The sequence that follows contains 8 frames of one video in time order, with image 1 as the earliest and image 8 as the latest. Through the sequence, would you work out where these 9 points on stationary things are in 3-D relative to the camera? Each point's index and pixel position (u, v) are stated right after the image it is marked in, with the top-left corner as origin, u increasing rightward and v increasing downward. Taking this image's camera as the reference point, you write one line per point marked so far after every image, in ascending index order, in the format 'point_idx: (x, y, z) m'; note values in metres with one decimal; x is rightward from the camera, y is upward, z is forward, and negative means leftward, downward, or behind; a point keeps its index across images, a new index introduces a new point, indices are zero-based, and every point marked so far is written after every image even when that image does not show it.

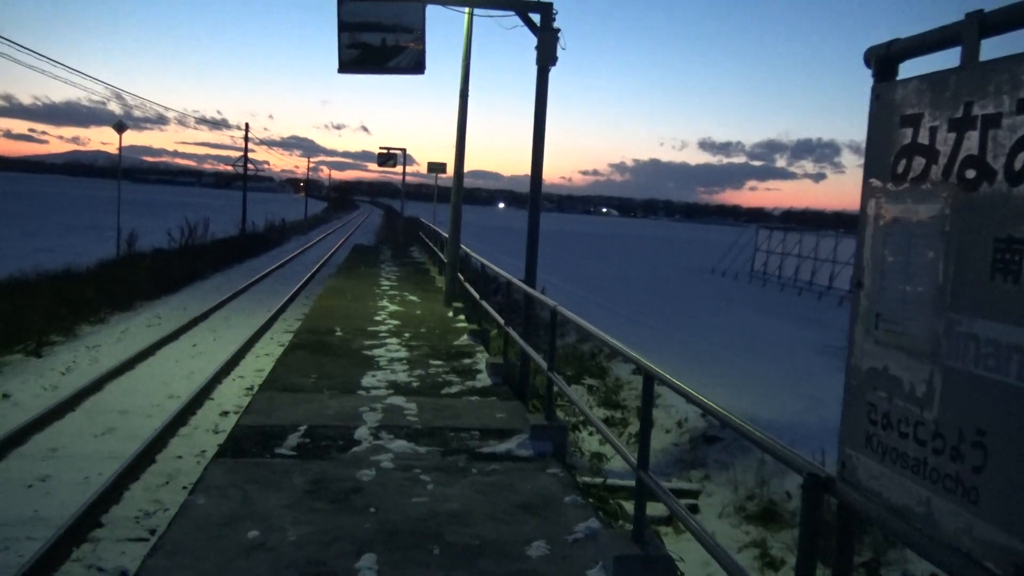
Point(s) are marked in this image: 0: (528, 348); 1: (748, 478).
0: (+0.1, -0.5, +11.1) m
1: (+2.0, -1.6, +11.0) m
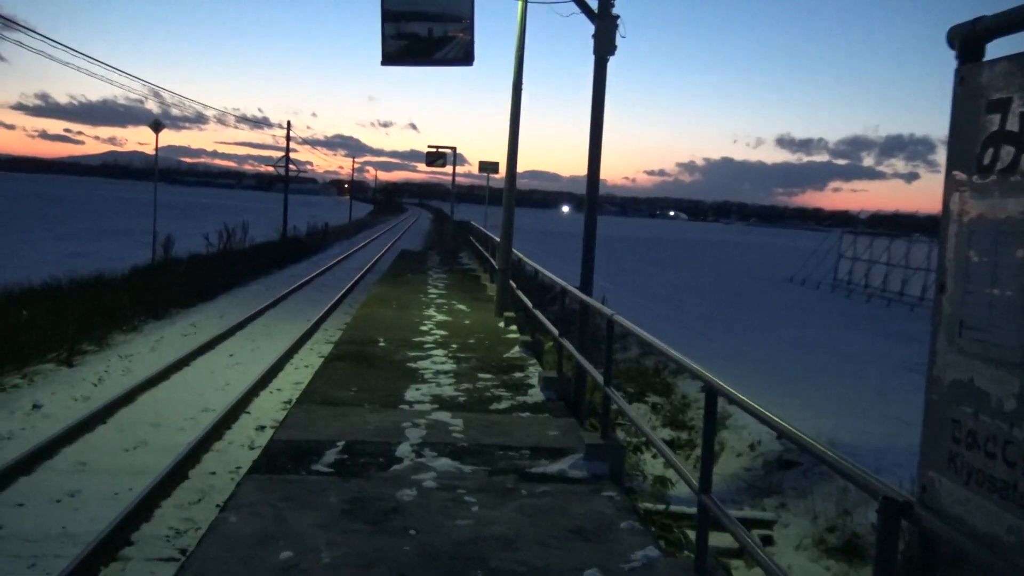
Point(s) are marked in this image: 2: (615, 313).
0: (+0.6, -0.6, +10.3) m
1: (+2.4, -1.7, +10.0) m
2: (+0.8, -0.2, +10.4) m
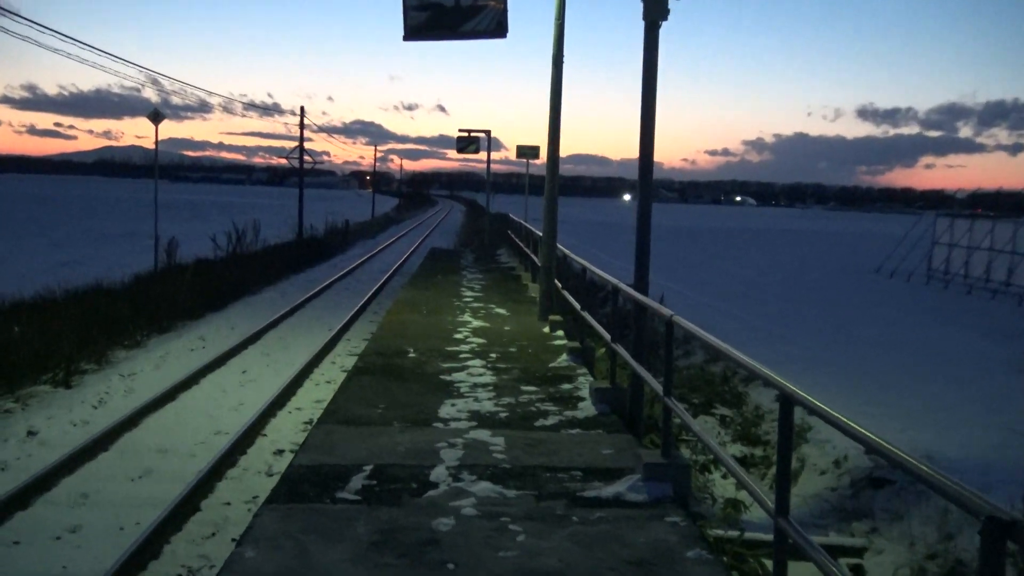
0: (+0.9, -0.6, +9.0) m
1: (+2.8, -1.6, +8.7) m
2: (+1.1, -0.2, +9.2) m
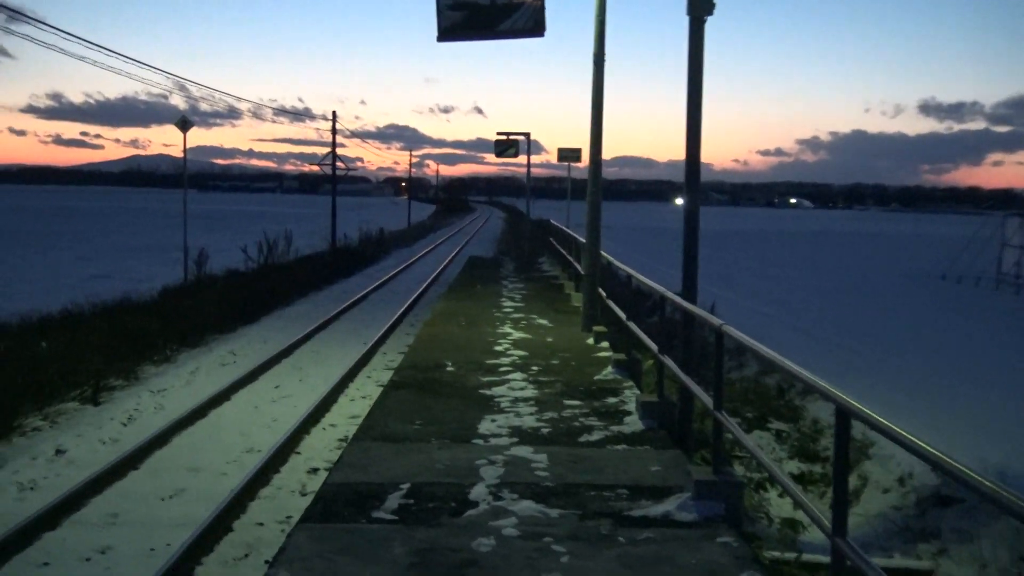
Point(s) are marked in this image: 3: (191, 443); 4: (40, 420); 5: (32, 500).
0: (+1.2, -0.6, +8.6) m
1: (+3.0, -1.7, +8.2) m
2: (+1.4, -0.2, +8.7) m
3: (-2.2, -1.0, +8.8) m
4: (-3.3, -0.9, +9.0) m
5: (-2.9, -1.3, +7.9) m
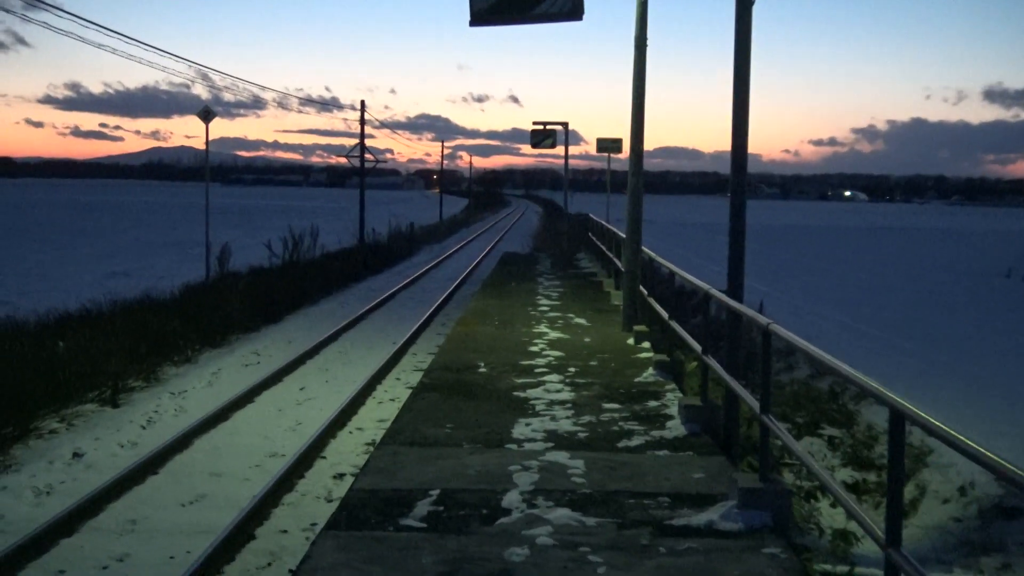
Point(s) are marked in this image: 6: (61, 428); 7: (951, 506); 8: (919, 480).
0: (+1.4, -0.6, +8.1) m
1: (+3.3, -1.7, +7.6) m
2: (+1.7, -0.2, +8.2) m
3: (-1.9, -1.0, +8.4) m
4: (-3.0, -0.9, +8.6) m
5: (-2.7, -1.3, +7.5) m
6: (-3.0, -0.9, +8.5) m
7: (+3.0, -1.5, +8.8) m
8: (+2.9, -1.4, +9.3) m
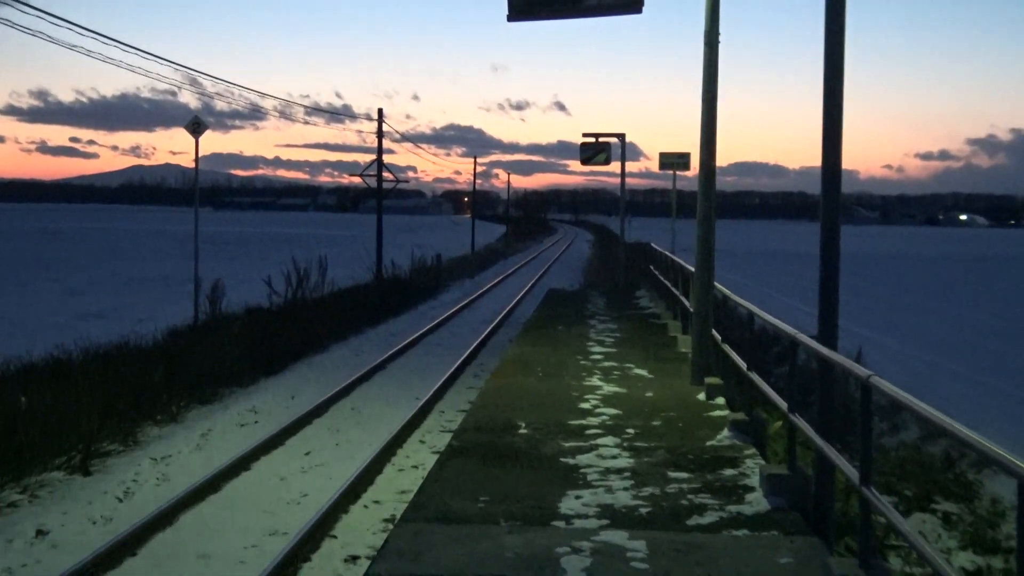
0: (+1.6, -0.8, +6.7) m
1: (+3.5, -1.9, +6.1) m
2: (+1.9, -0.4, +6.8) m
3: (-1.7, -1.3, +7.1) m
4: (-2.8, -1.1, +7.3) m
5: (-2.5, -1.5, +6.2) m
6: (-2.7, -1.2, +7.2) m
7: (+3.2, -1.7, +7.3) m
8: (+3.2, -1.6, +7.8) m
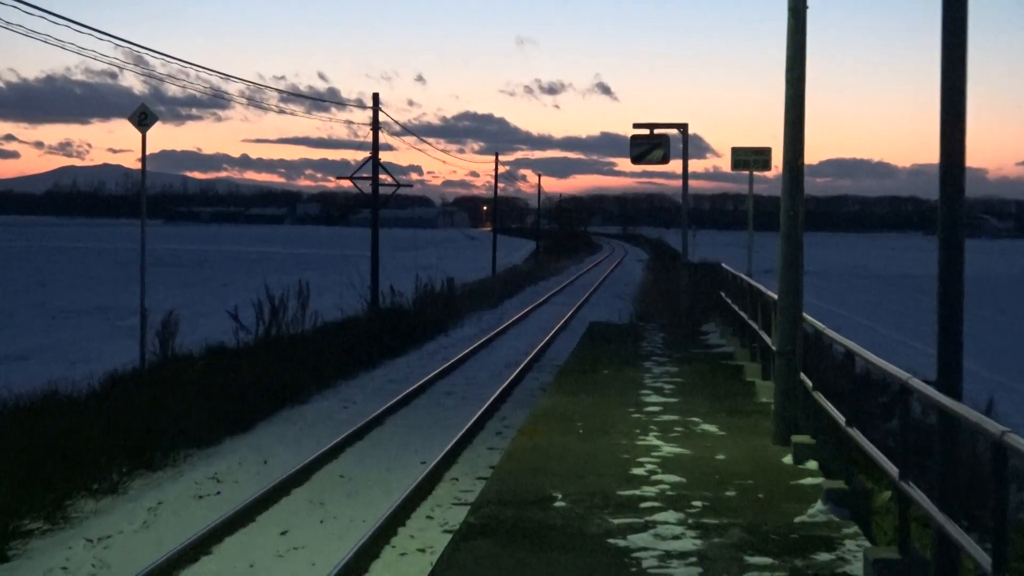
0: (+1.8, -1.0, +5.2) m
1: (+3.6, -2.0, +4.6) m
2: (+2.0, -0.6, +5.3) m
3: (-1.5, -1.4, +5.6) m
4: (-2.6, -1.3, +5.8) m
5: (-2.3, -1.6, +4.7) m
6: (-2.6, -1.3, +5.7) m
7: (+3.4, -1.8, +5.8) m
8: (+3.3, -1.7, +6.3) m
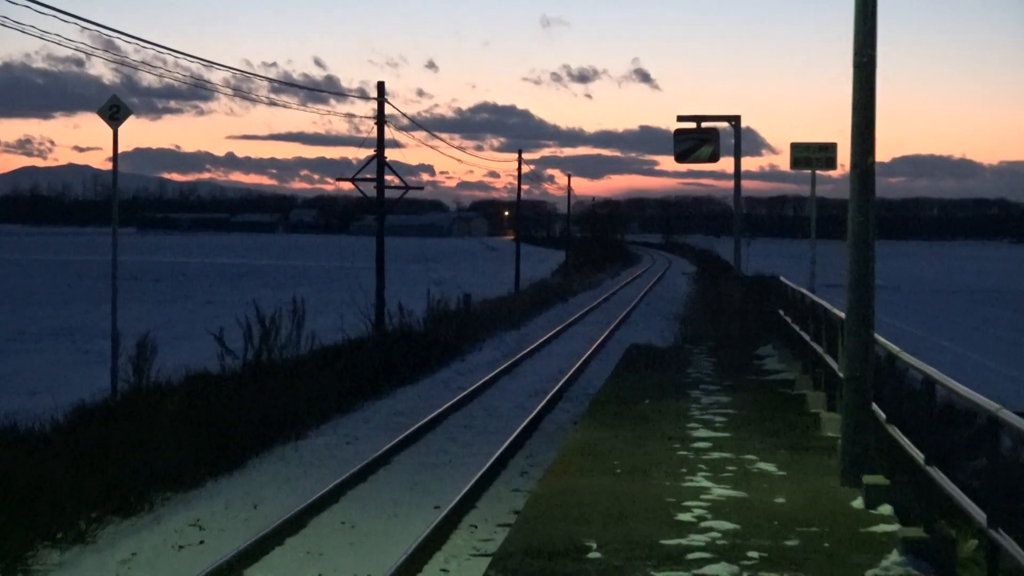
0: (+1.9, -1.0, +4.5) m
1: (+3.7, -2.1, +3.9) m
2: (+2.1, -0.6, +4.6) m
3: (-1.4, -1.5, +4.9) m
4: (-2.5, -1.4, +5.1) m
5: (-2.2, -1.7, +4.0) m
6: (-2.5, -1.4, +5.0) m
7: (+3.5, -1.9, +5.1) m
8: (+3.4, -1.8, +5.6) m
